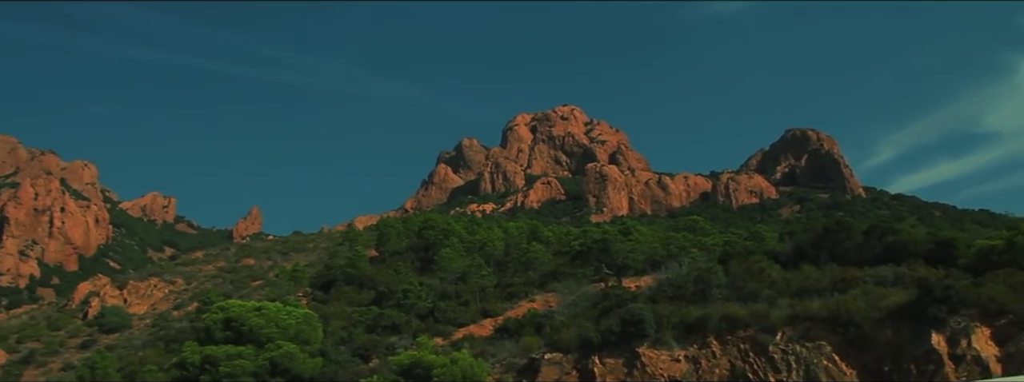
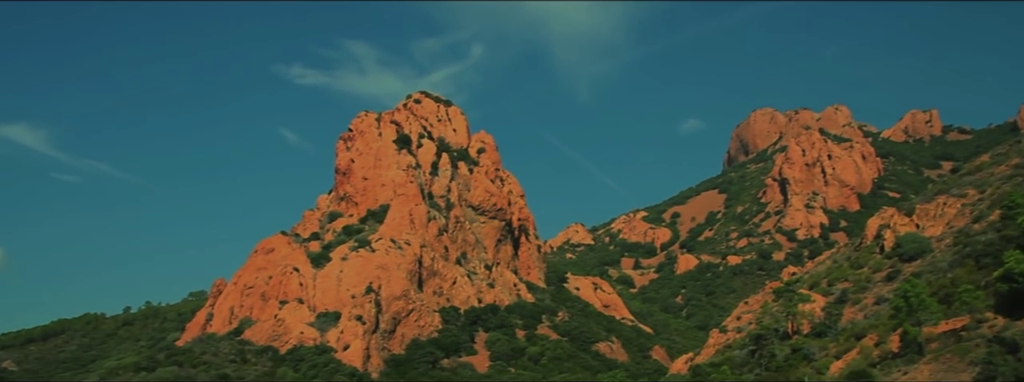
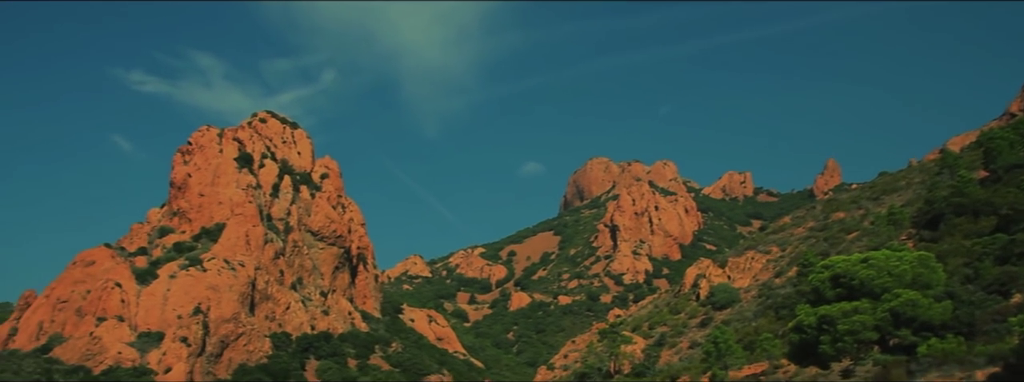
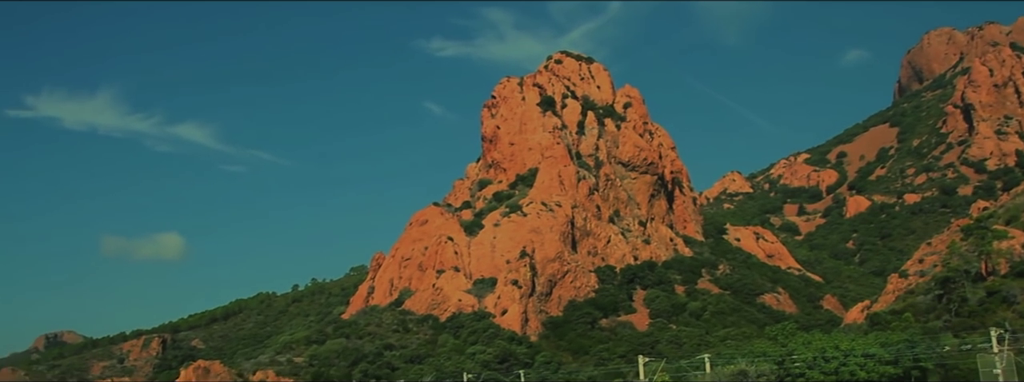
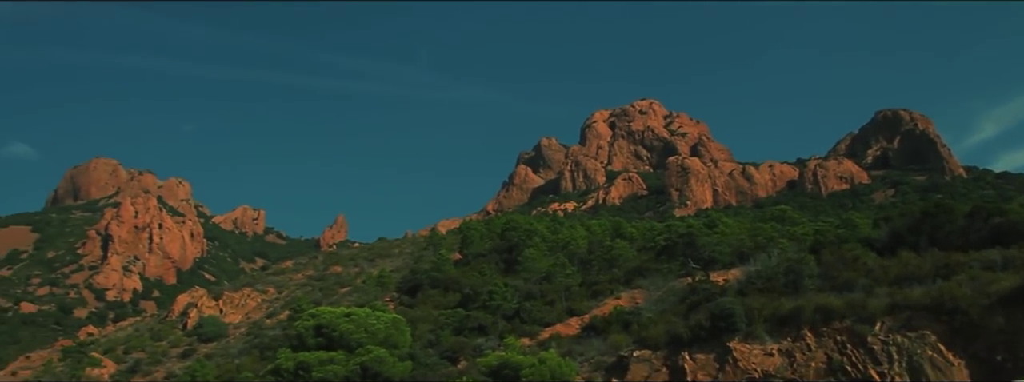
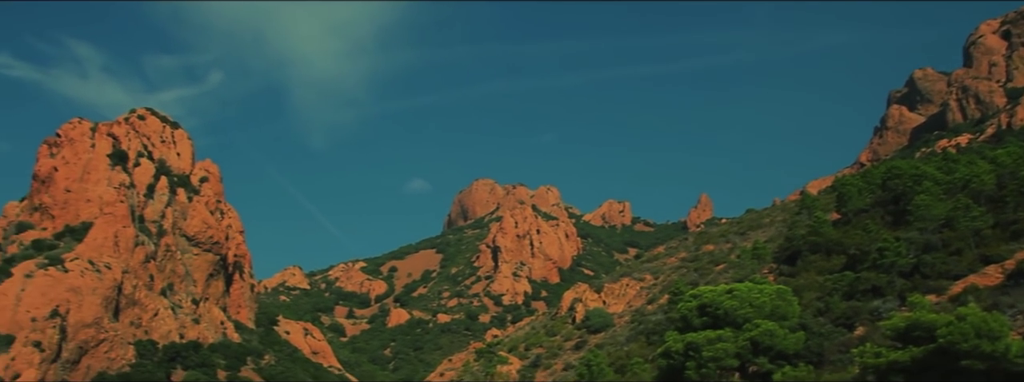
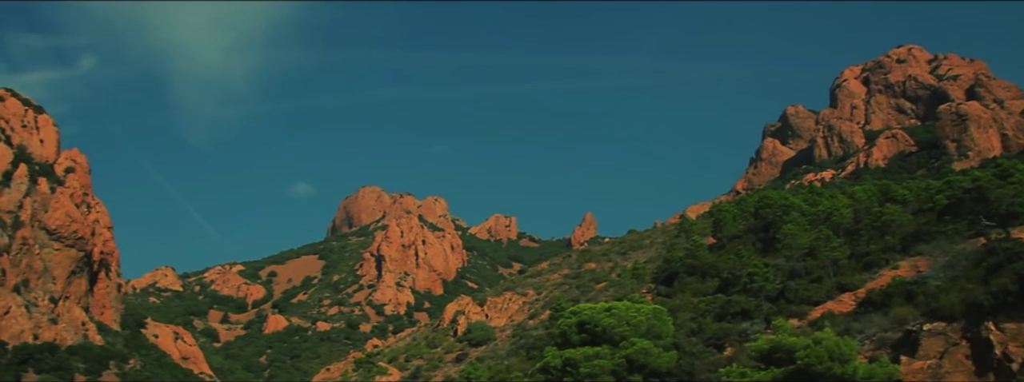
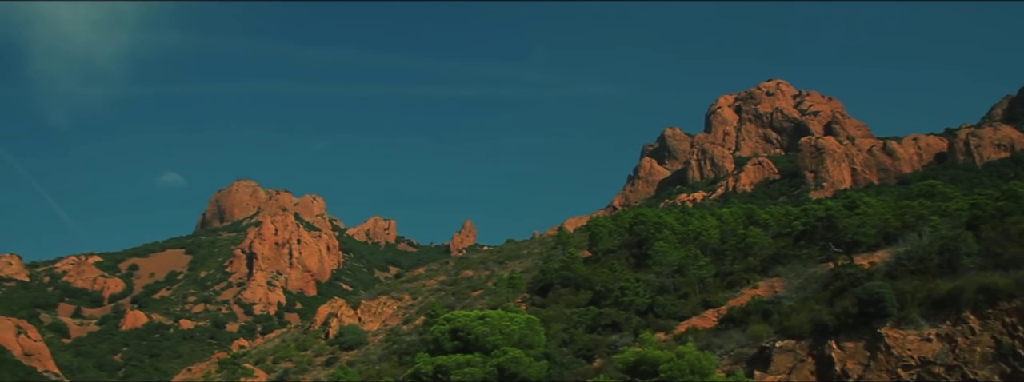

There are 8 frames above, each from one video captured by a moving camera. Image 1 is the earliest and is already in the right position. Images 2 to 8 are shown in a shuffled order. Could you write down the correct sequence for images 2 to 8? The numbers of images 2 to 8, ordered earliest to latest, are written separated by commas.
5, 8, 7, 6, 3, 2, 4
